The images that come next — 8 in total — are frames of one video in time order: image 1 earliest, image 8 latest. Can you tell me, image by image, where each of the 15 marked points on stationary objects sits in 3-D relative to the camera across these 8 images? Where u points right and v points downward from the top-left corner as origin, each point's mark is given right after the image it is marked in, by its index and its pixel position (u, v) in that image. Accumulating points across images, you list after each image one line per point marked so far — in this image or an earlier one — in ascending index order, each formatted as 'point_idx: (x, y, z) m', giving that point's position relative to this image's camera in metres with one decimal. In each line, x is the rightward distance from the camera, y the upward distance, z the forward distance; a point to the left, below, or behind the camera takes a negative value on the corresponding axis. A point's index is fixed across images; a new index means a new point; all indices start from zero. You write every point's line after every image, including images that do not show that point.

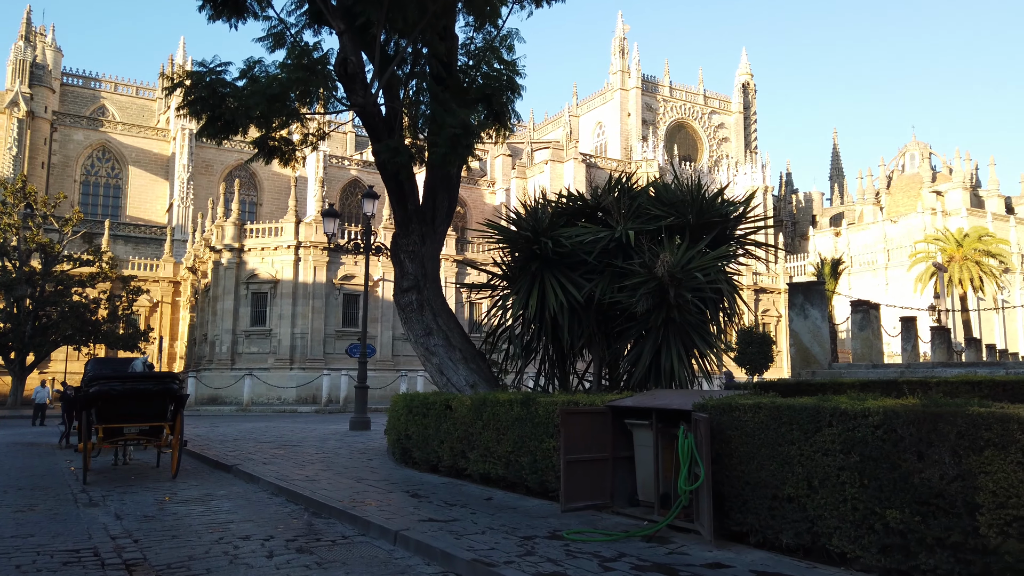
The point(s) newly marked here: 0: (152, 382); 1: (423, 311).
0: (-5.9, -1.5, +12.1) m
1: (-1.5, -0.4, +12.8) m
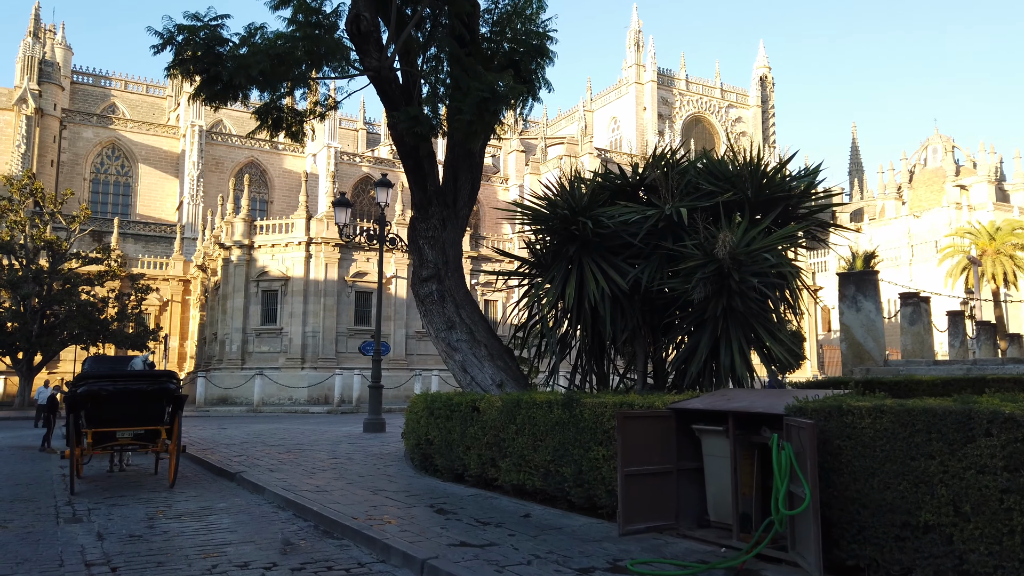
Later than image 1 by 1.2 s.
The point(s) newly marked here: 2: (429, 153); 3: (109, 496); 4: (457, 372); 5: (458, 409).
0: (-5.4, -1.4, +11.0) m
1: (-1.1, -0.2, +11.6) m
2: (-1.3, +2.2, +11.7) m
3: (-5.5, -2.8, +10.2) m
4: (-0.9, -1.3, +11.7) m
5: (-0.7, -1.6, +9.9) m
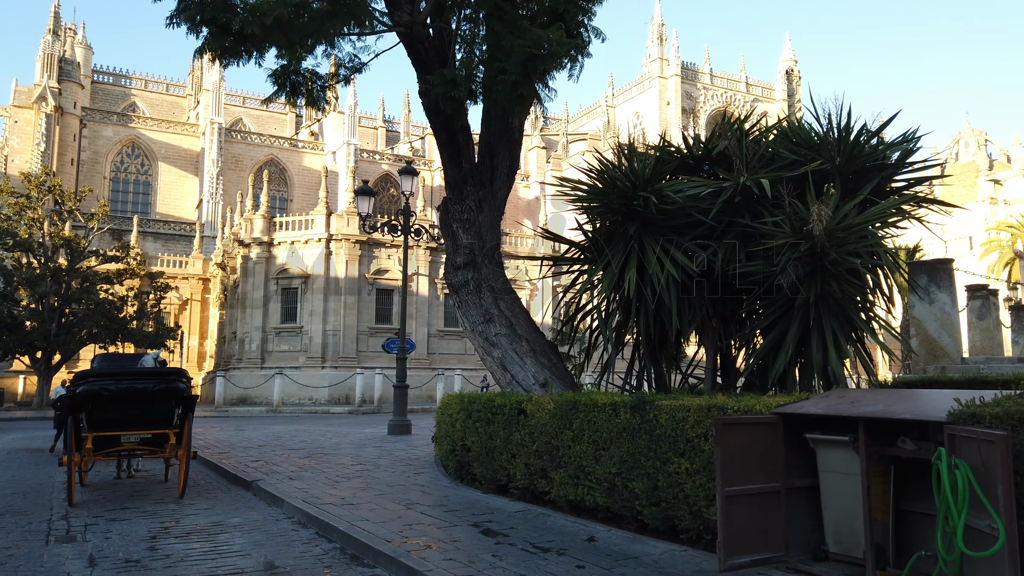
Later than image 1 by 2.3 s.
0: (-4.8, -1.2, +9.9) m
1: (-0.4, -0.1, +10.5) m
2: (-0.7, +2.3, +10.5) m
3: (-4.9, -2.7, +9.1) m
4: (-0.2, -1.2, +10.5) m
5: (-0.1, -1.4, +8.7) m
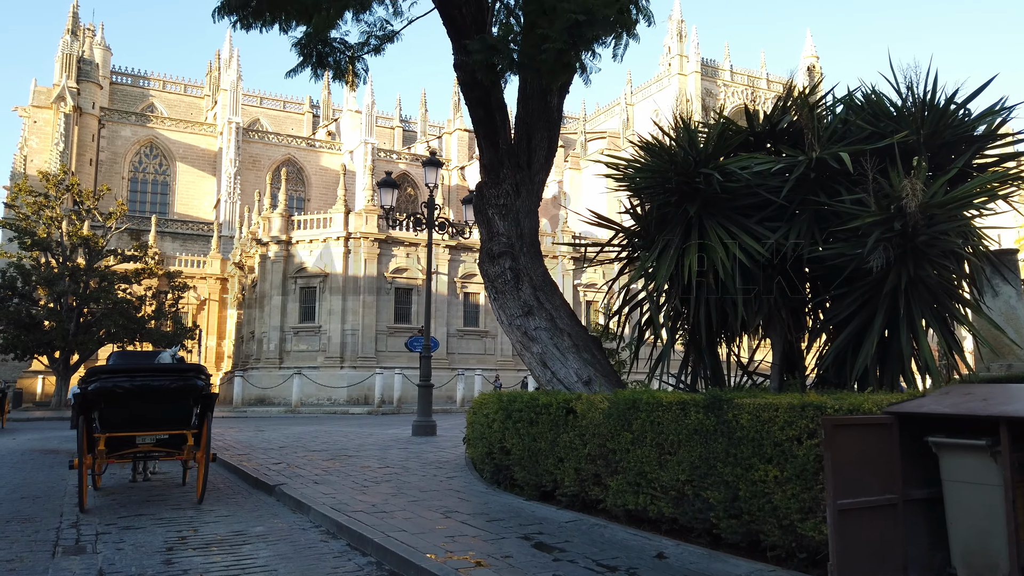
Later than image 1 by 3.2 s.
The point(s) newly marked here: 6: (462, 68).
0: (-4.2, -1.1, +9.3) m
1: (+0.1, +0.1, +9.7) m
2: (-0.1, +2.4, +9.8) m
3: (-4.4, -2.6, +8.5) m
4: (+0.3, -1.0, +9.7) m
5: (+0.4, -1.3, +8.0) m
6: (-0.6, +2.9, +9.6) m
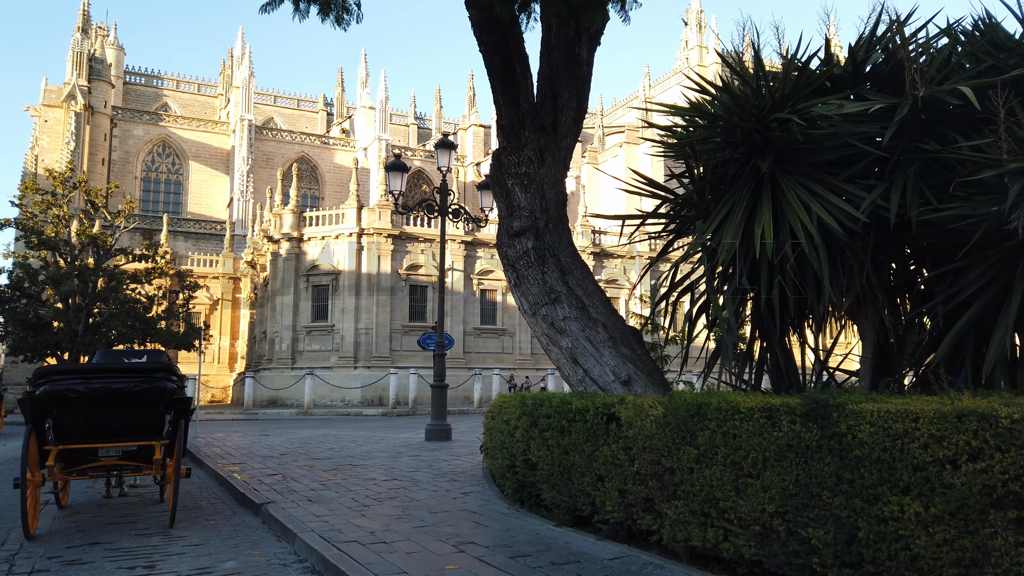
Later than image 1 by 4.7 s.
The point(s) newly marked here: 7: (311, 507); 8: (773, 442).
0: (-4.0, -1.0, +7.9) m
1: (+0.3, +0.2, +8.2) m
2: (+0.1, +2.6, +8.3) m
3: (-4.2, -2.4, +7.1) m
4: (+0.6, -0.8, +8.2) m
5: (+0.6, -1.1, +6.5) m
6: (-0.4, +3.0, +8.2) m
7: (-2.2, -2.4, +8.2) m
8: (+1.6, -0.9, +4.6) m
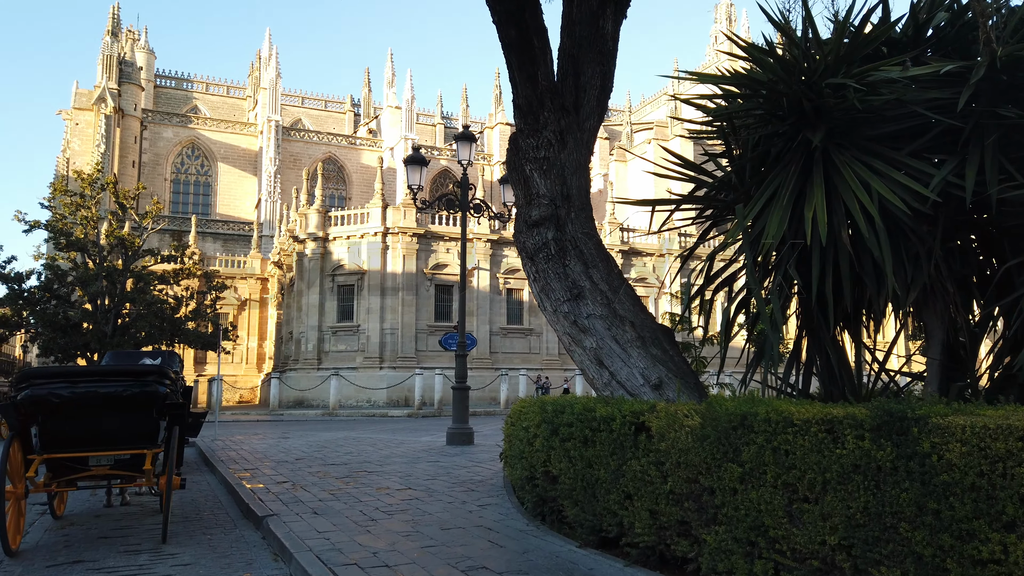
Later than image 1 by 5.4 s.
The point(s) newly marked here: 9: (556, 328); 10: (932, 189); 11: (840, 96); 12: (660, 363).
0: (-3.8, -0.9, +7.3) m
1: (+0.5, +0.3, +7.5) m
2: (+0.3, +2.7, +7.6) m
3: (-4.0, -2.4, +6.6) m
4: (+0.8, -0.8, +7.5) m
5: (+0.7, -1.1, +5.8) m
6: (-0.2, +3.1, +7.5) m
7: (-2.0, -2.4, +7.6) m
8: (+1.6, -0.9, +3.8) m
9: (+0.4, -0.4, +7.7) m
10: (+2.8, +0.7, +4.9) m
11: (+2.3, +1.3, +5.3) m
12: (+1.5, -0.7, +7.3) m
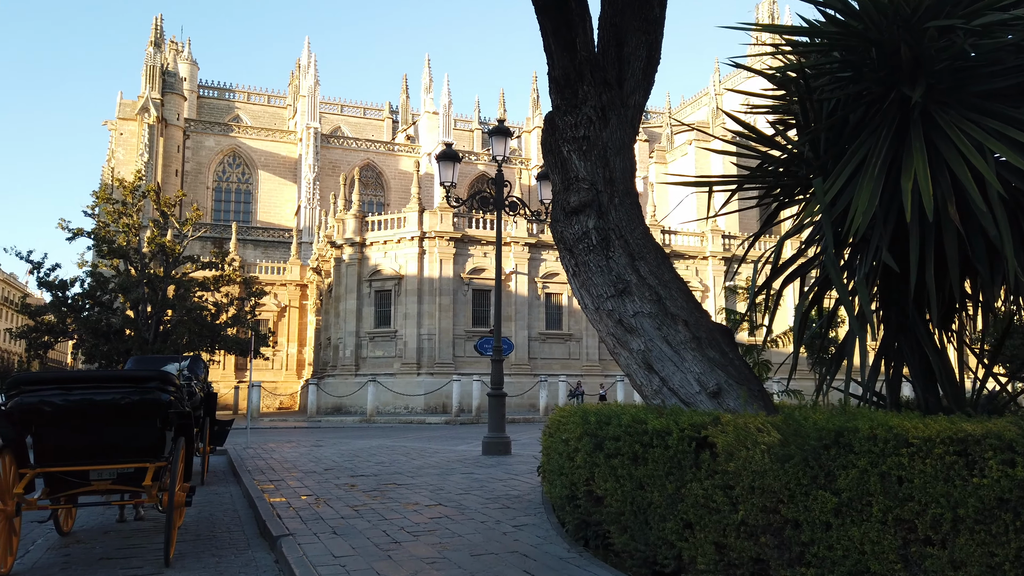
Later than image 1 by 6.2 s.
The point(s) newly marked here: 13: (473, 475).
0: (-3.5, -0.9, +6.7) m
1: (+0.9, +0.3, +6.7) m
2: (+0.6, +2.7, +6.8) m
3: (-3.7, -2.4, +5.9) m
4: (+1.1, -0.7, +6.7) m
5: (+1.0, -1.0, +4.9) m
6: (+0.1, +3.1, +6.7) m
7: (-1.6, -2.3, +6.9) m
8: (+1.8, -0.8, +2.9) m
9: (+0.8, -0.4, +6.8) m
10: (+3.0, +0.7, +4.0) m
11: (+2.5, +1.4, +4.4) m
12: (+1.8, -0.7, +6.4) m
13: (-0.6, -2.9, +11.7) m
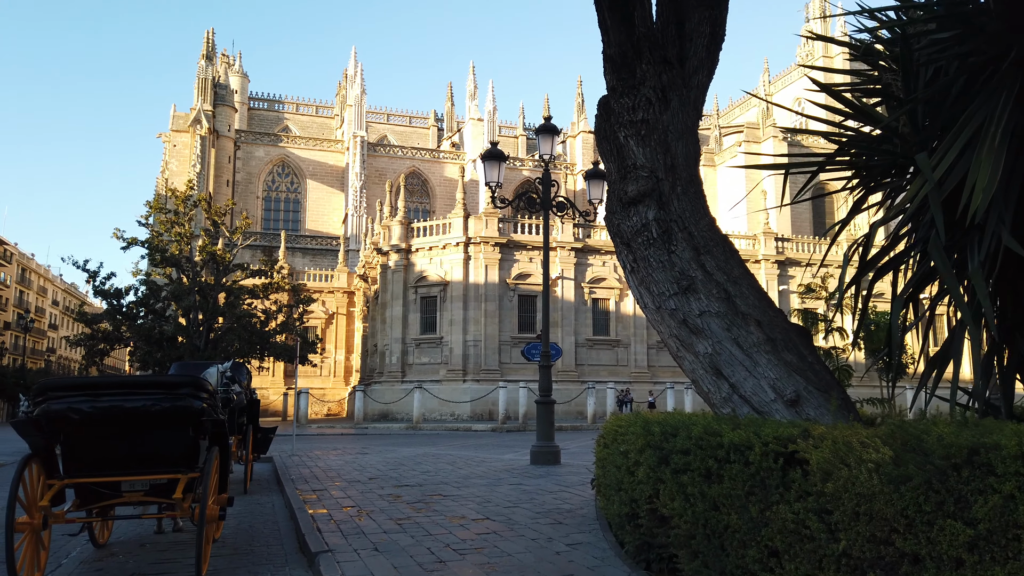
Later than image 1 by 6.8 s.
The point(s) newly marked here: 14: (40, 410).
0: (-3.0, -0.9, +6.3) m
1: (+1.3, +0.4, +6.1) m
2: (+1.0, +2.7, +6.2) m
3: (-3.3, -2.4, +5.6) m
4: (+1.5, -0.7, +6.0) m
5: (+1.3, -1.0, +4.3) m
6: (+0.5, +3.2, +6.2) m
7: (-1.2, -2.3, +6.4) m
8: (+2.0, -0.7, +2.2) m
9: (+1.2, -0.3, +6.2) m
10: (+3.2, +0.8, +3.3) m
11: (+2.8, +1.5, +3.7) m
12: (+2.2, -0.7, +5.7) m
13: (+0.1, -3.0, +11.2) m
14: (-3.8, -1.0, +6.1) m
